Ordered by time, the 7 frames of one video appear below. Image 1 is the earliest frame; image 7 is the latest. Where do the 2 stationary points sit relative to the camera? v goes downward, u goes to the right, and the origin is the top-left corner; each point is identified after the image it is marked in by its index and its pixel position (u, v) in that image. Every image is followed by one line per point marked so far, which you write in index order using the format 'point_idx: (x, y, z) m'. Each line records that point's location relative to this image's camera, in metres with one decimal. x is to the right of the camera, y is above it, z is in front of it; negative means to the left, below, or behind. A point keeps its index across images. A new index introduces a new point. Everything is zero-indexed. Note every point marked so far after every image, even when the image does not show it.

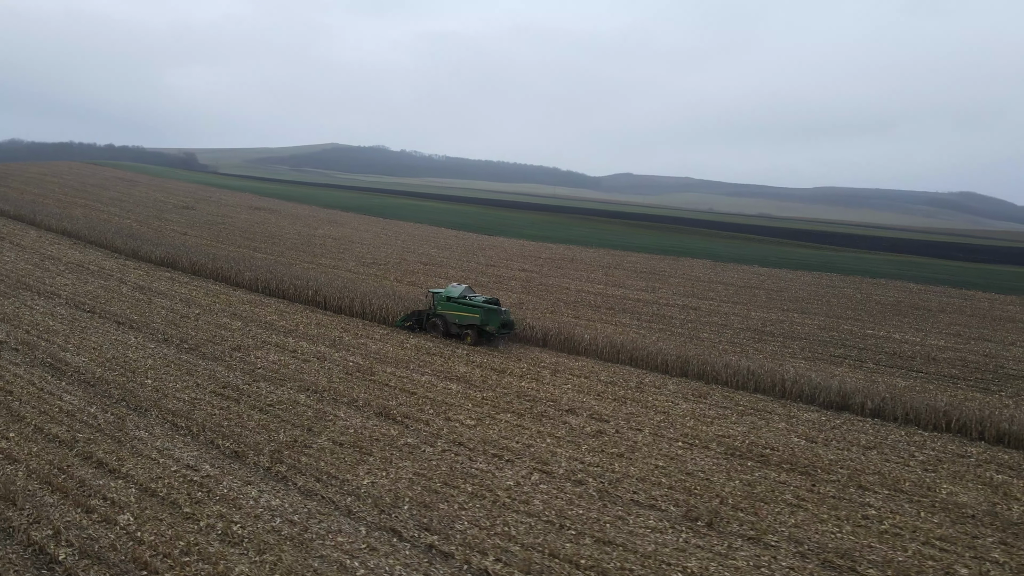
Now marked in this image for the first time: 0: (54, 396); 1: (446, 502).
0: (-7.9, -1.9, +11.0) m
1: (-0.8, -2.6, +7.9) m
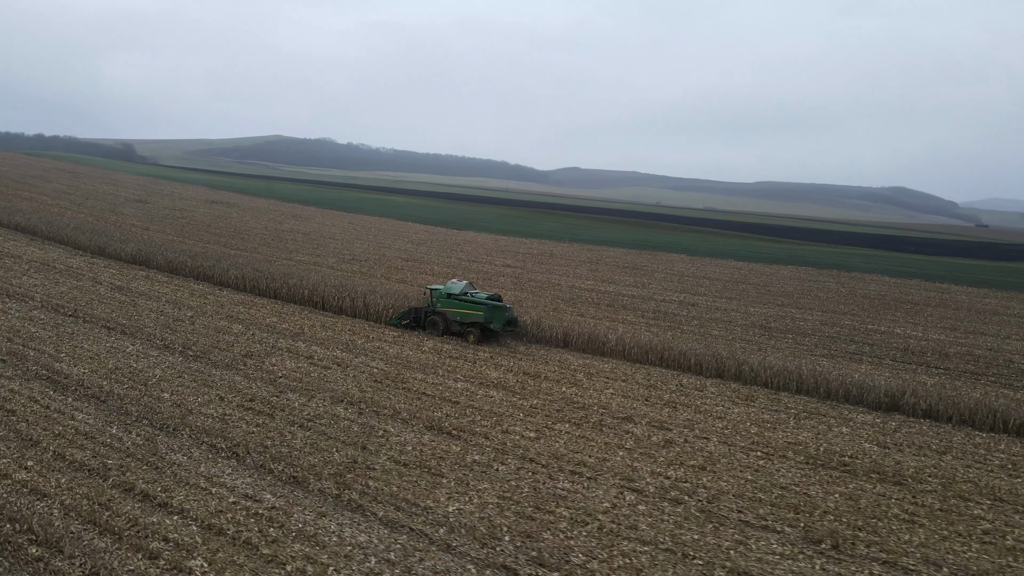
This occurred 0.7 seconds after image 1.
0: (-6.8, -1.9, +9.8) m
1: (+0.4, -2.7, +7.1) m
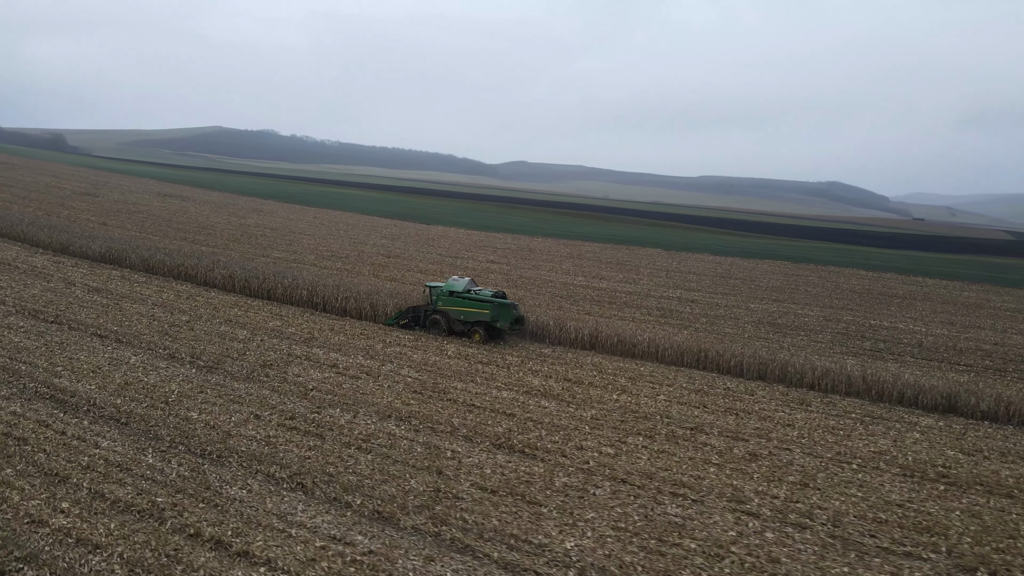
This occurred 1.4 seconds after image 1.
0: (-5.7, -2.1, +8.6) m
1: (+1.7, -2.8, +6.3) m
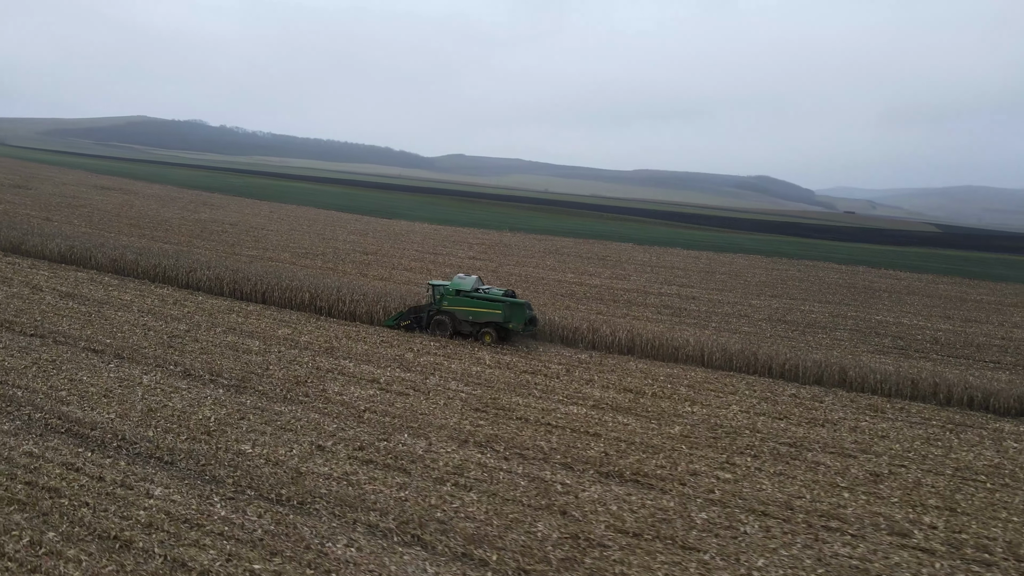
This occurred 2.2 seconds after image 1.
0: (-4.2, -2.2, +7.1) m
1: (+3.4, -2.9, +5.5) m
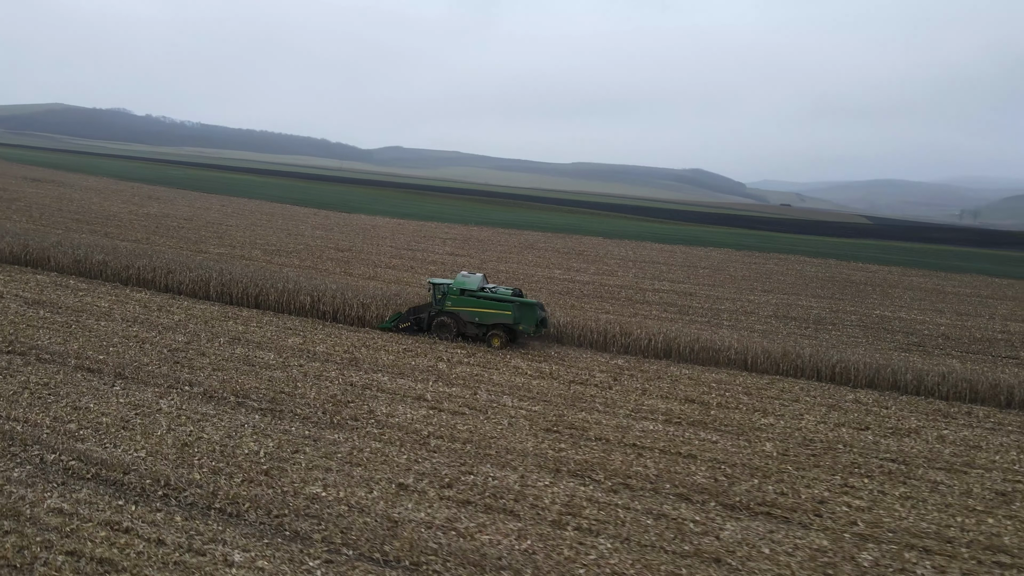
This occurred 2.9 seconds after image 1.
0: (-2.8, -2.4, +5.8) m
1: (+4.9, -3.0, +4.7) m
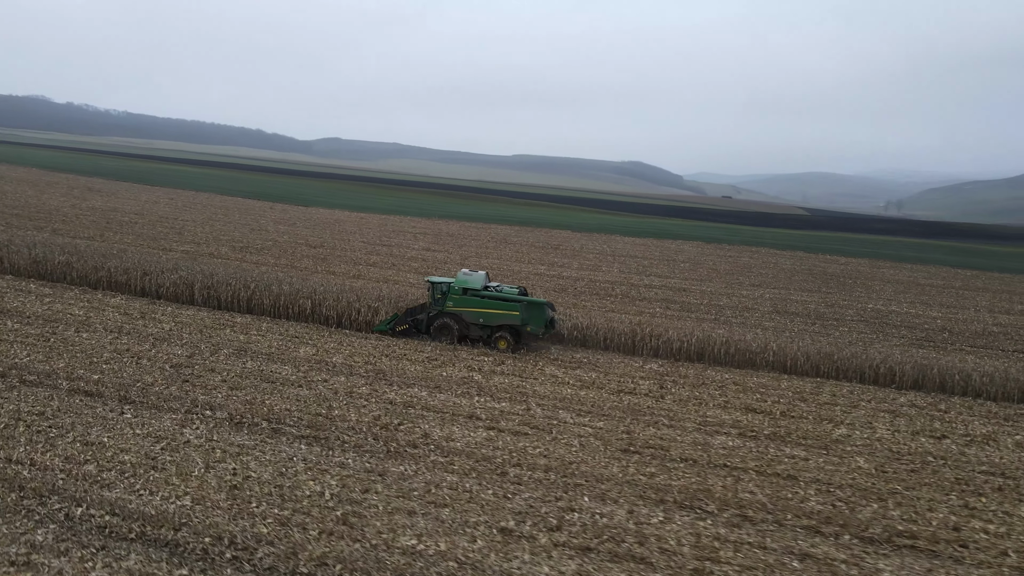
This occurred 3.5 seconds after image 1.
0: (-1.5, -2.6, +4.7) m
1: (+6.3, -3.1, +4.2) m
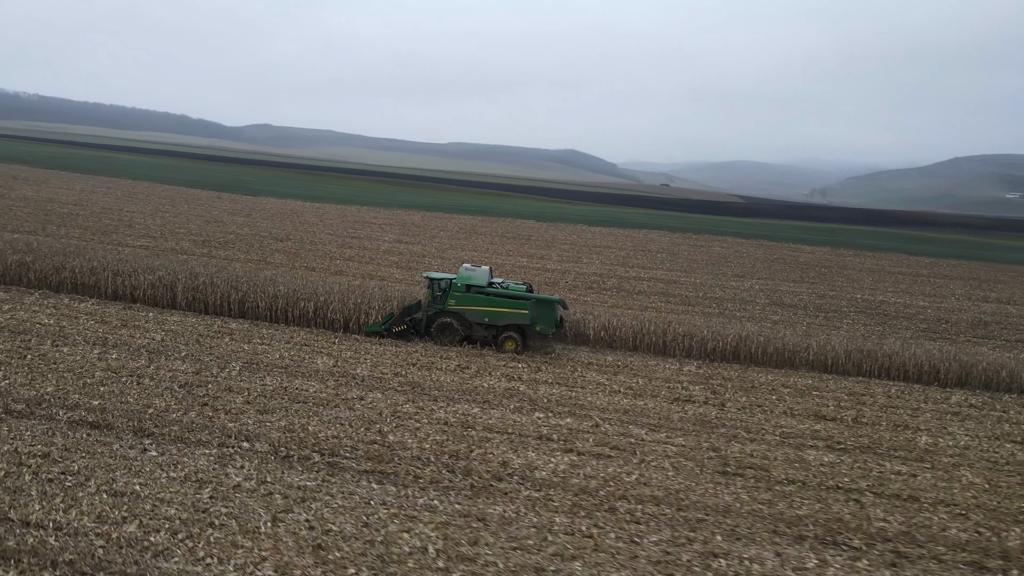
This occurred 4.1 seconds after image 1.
0: (0.0, -2.8, +3.7) m
1: (+7.8, -3.2, +3.8) m
